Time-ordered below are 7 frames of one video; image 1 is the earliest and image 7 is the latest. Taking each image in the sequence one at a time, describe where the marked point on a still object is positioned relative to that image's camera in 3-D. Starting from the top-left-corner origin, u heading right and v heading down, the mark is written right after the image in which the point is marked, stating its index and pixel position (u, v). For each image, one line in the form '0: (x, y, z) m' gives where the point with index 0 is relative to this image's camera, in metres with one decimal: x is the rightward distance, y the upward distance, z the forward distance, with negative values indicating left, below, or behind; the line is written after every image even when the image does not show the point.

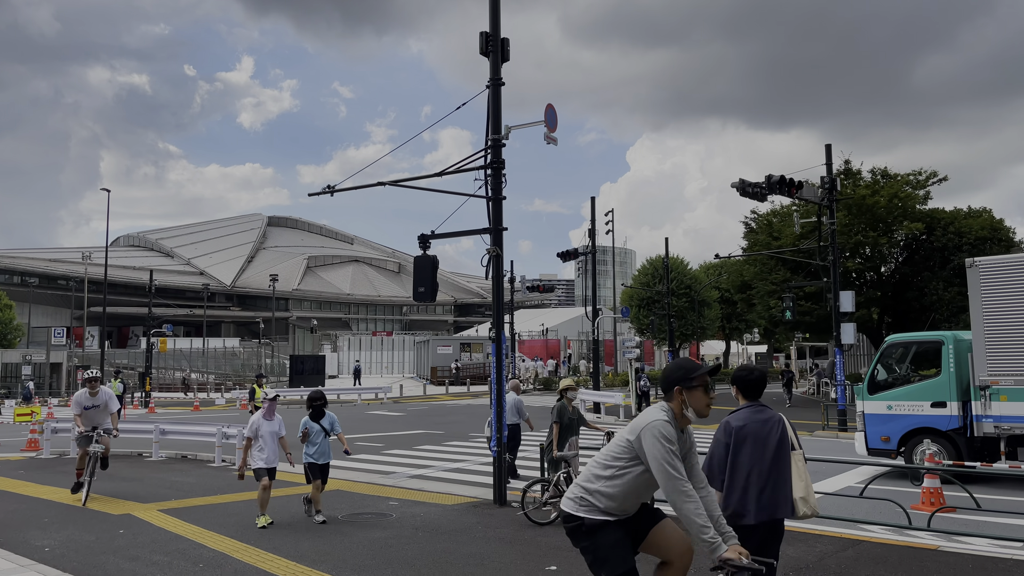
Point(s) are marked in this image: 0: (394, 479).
0: (-1.9, -3.2, +13.1) m
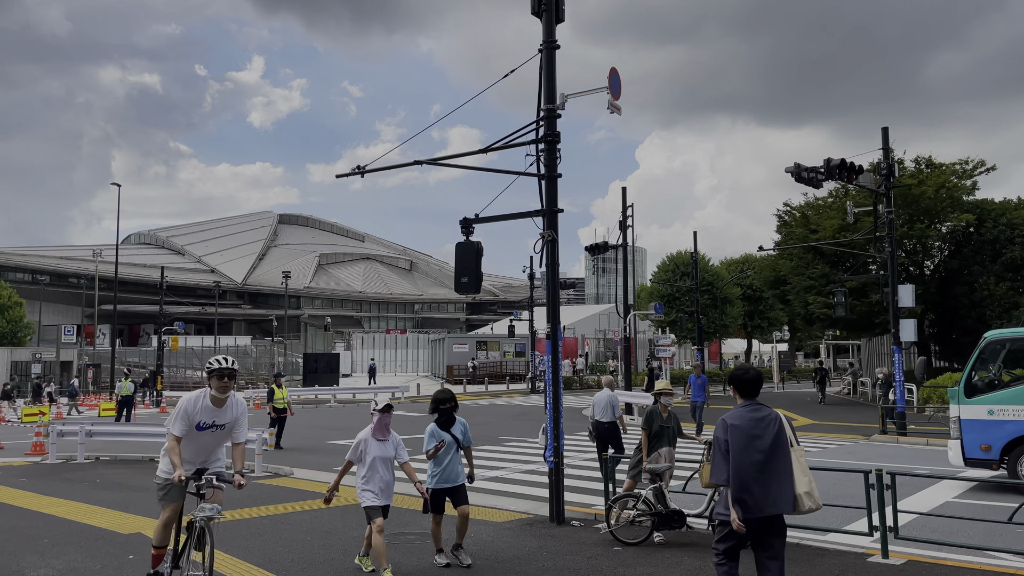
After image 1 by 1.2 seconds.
0: (-1.2, -3.0, +11.9) m
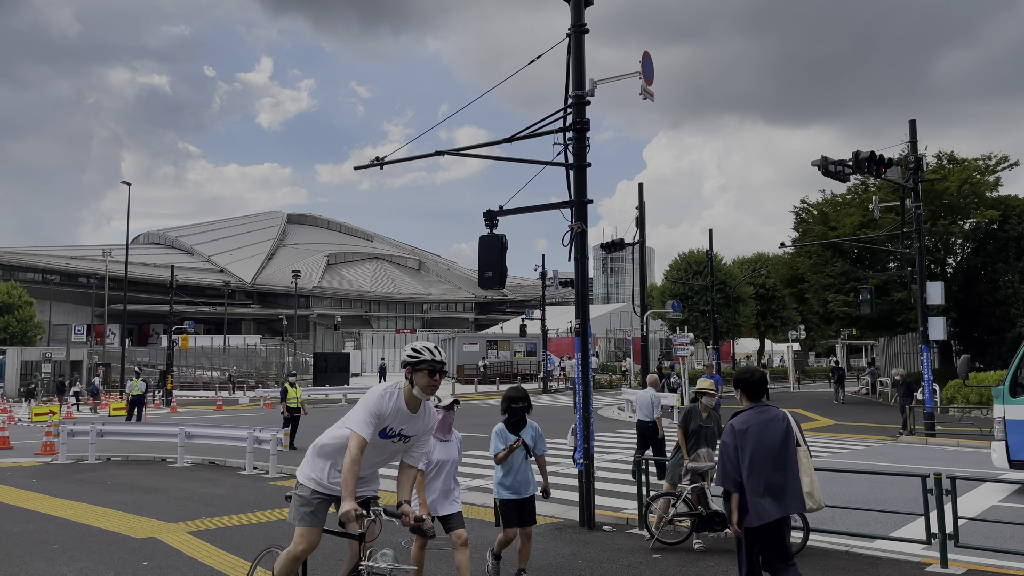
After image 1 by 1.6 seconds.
0: (-0.9, -3.0, +11.5) m
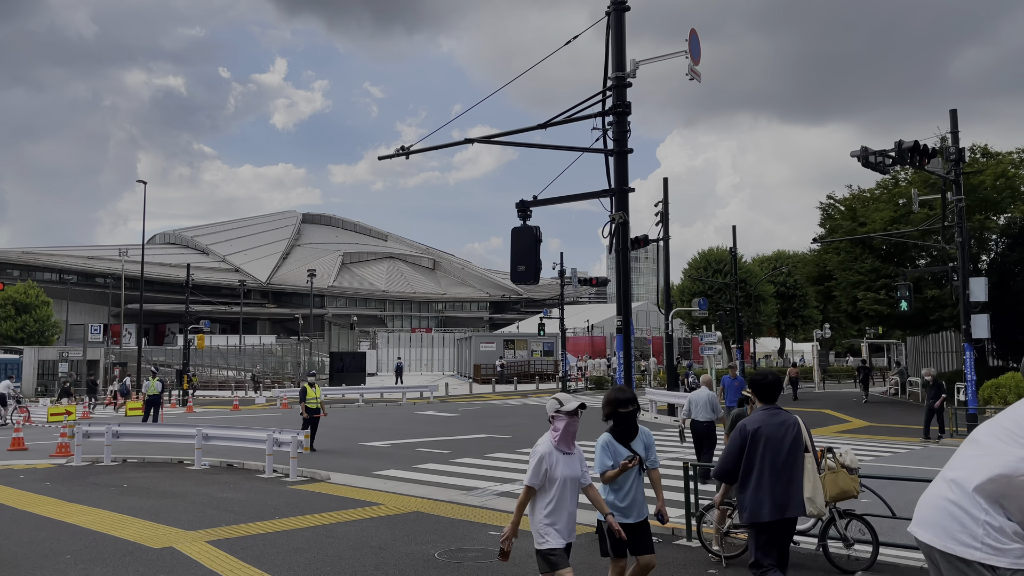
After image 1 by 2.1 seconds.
0: (-0.5, -2.9, +11.0) m
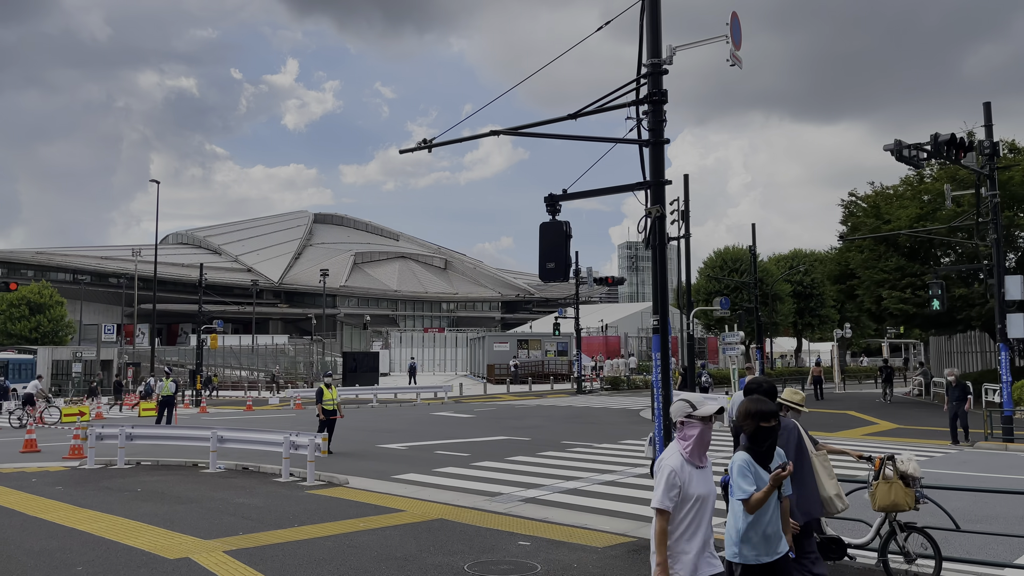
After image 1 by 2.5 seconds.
0: (-0.1, -2.9, +10.6) m
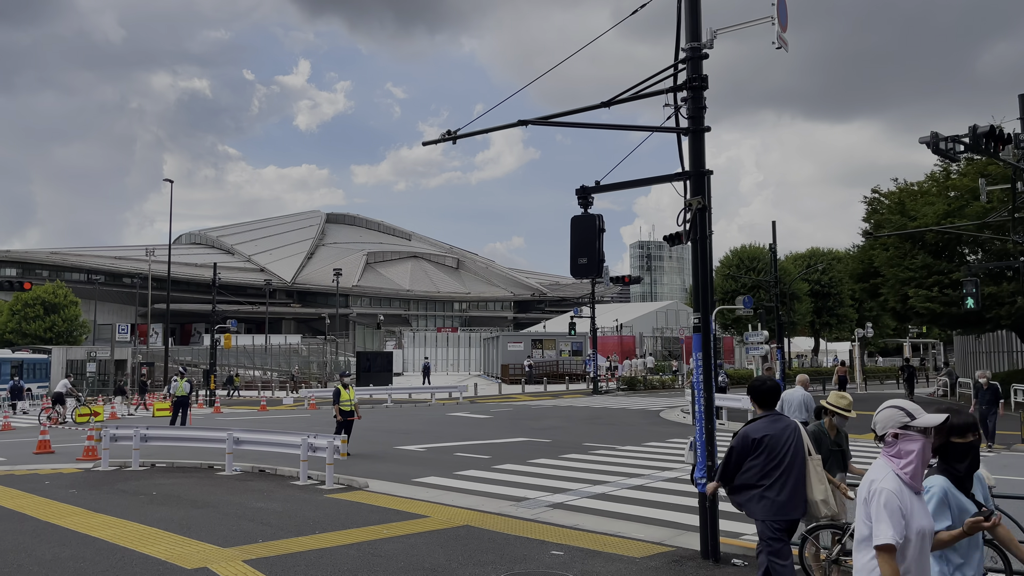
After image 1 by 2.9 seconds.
0: (+0.2, -2.9, +10.2) m
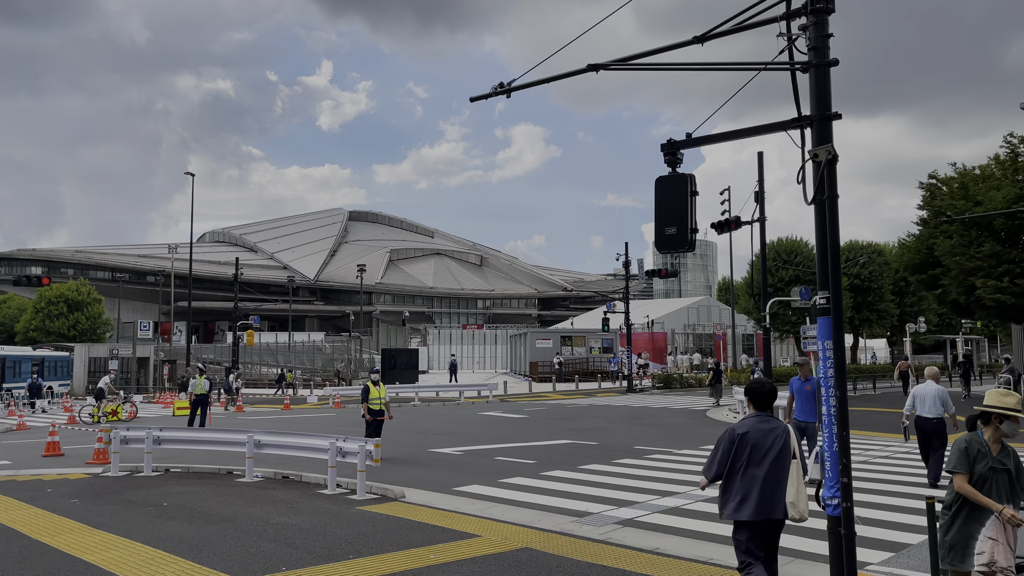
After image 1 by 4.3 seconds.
0: (+0.9, -2.6, +8.8) m
